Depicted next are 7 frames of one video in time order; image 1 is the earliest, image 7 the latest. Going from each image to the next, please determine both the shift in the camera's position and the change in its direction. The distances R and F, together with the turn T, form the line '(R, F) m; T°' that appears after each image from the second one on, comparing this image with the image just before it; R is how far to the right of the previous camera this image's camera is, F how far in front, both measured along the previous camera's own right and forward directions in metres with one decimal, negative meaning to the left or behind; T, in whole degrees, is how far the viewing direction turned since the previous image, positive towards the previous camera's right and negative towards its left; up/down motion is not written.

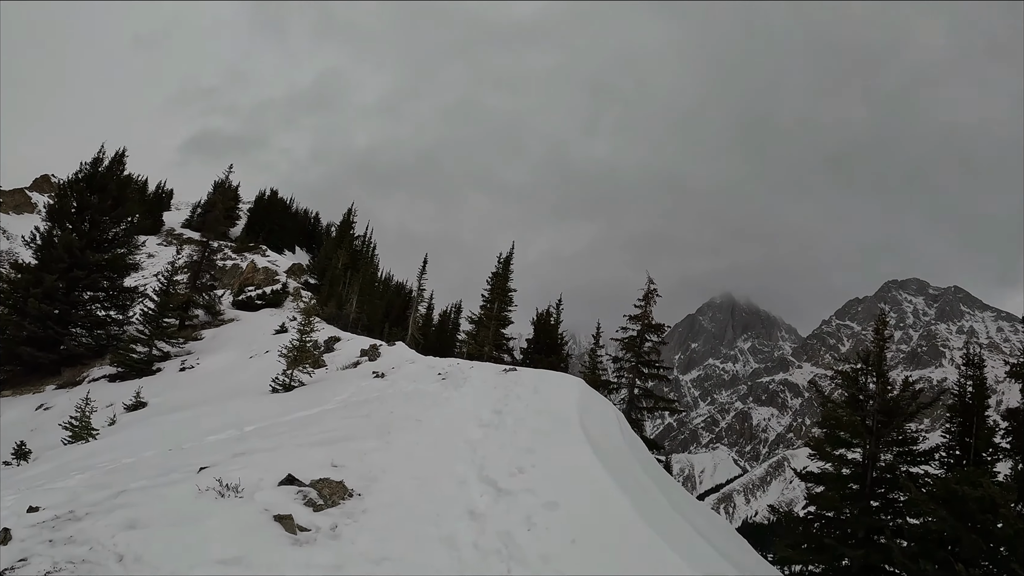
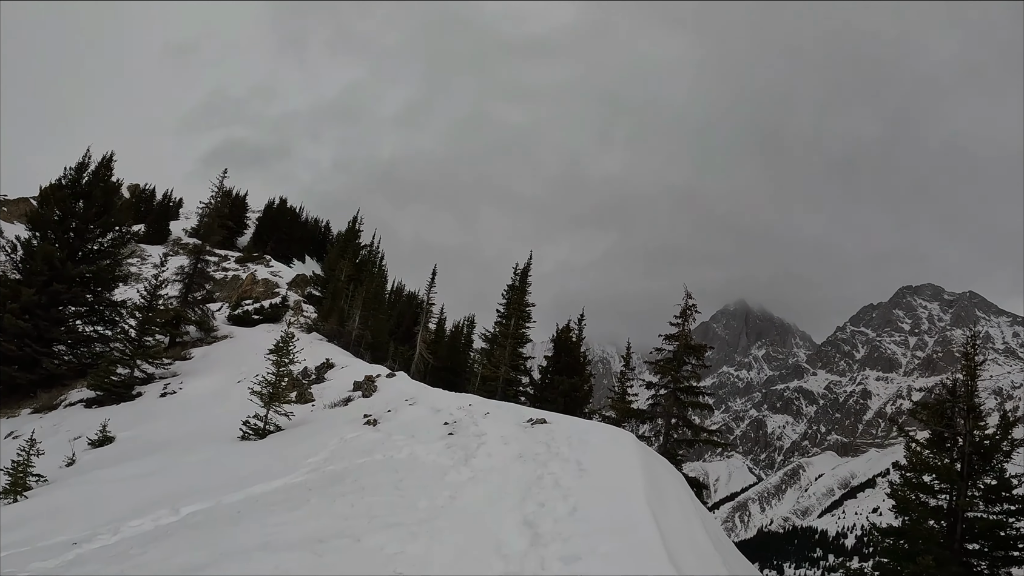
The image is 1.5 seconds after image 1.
(-0.4, +3.4) m; -1°
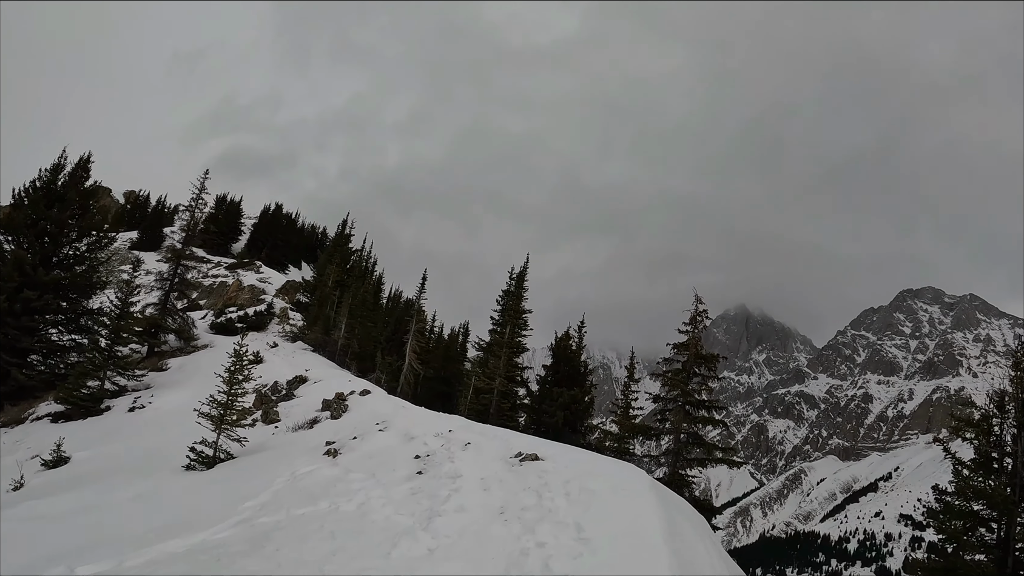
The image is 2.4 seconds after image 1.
(+0.3, +2.0) m; 0°
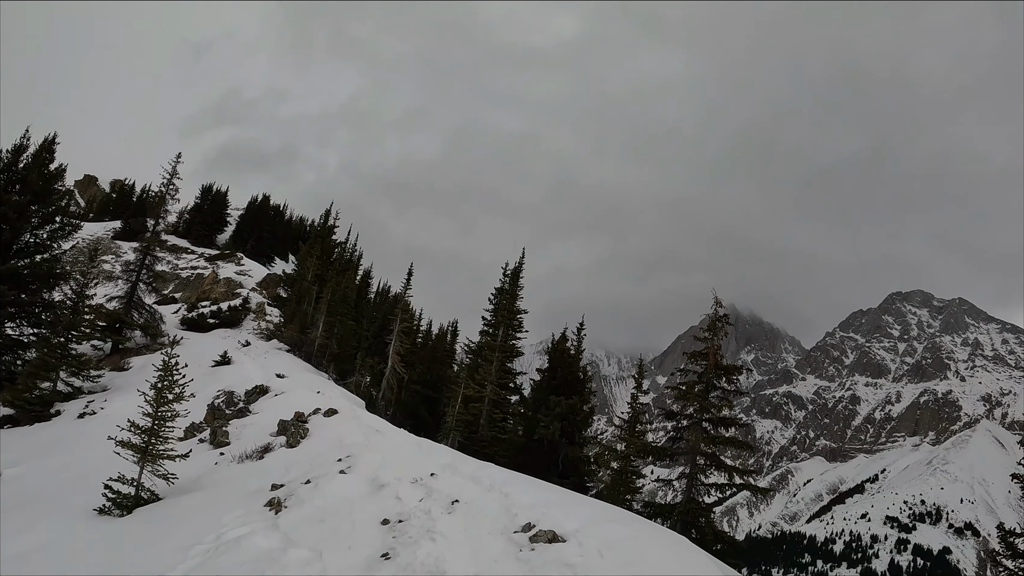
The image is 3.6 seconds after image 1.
(-0.2, +2.6) m; +1°
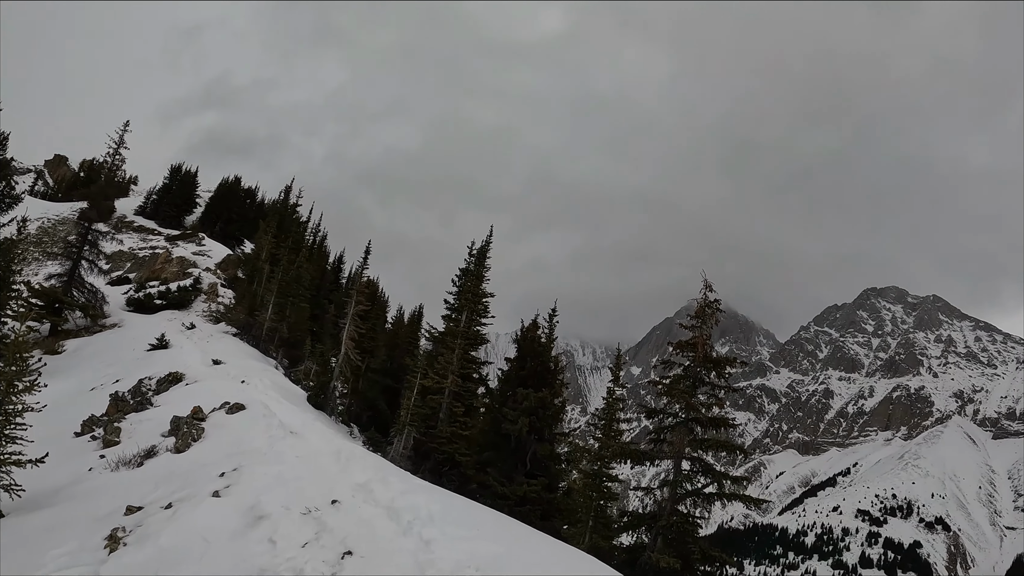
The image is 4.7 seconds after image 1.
(+0.8, +1.9) m; +2°
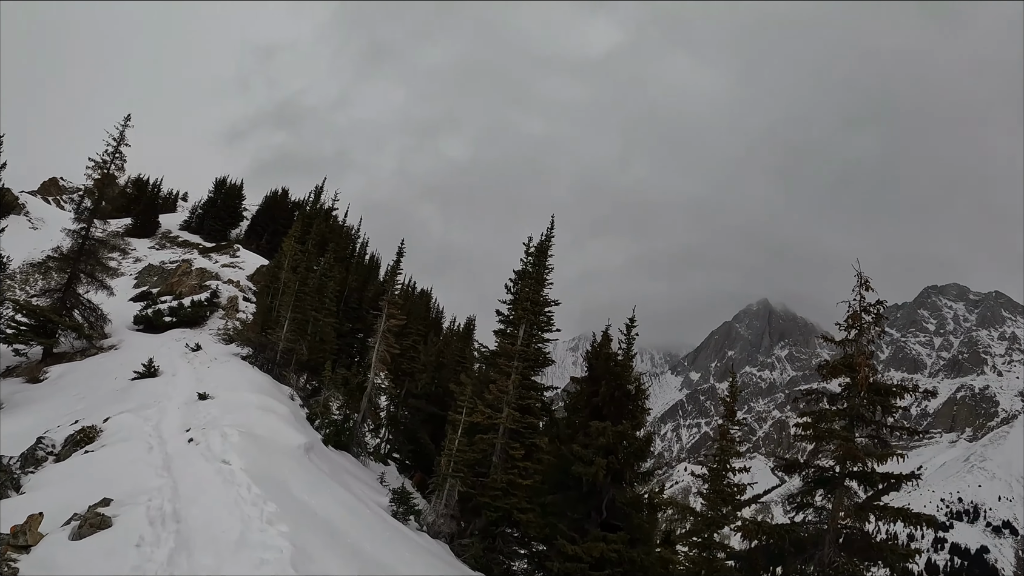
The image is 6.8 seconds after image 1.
(-1.3, +5.7) m; -5°
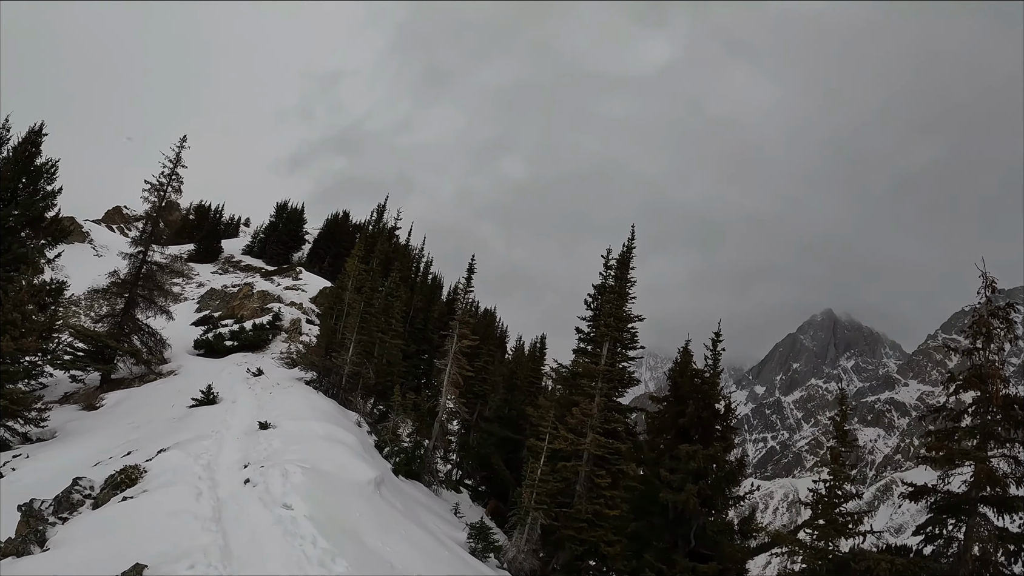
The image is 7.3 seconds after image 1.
(-1.3, +2.0) m; -5°
